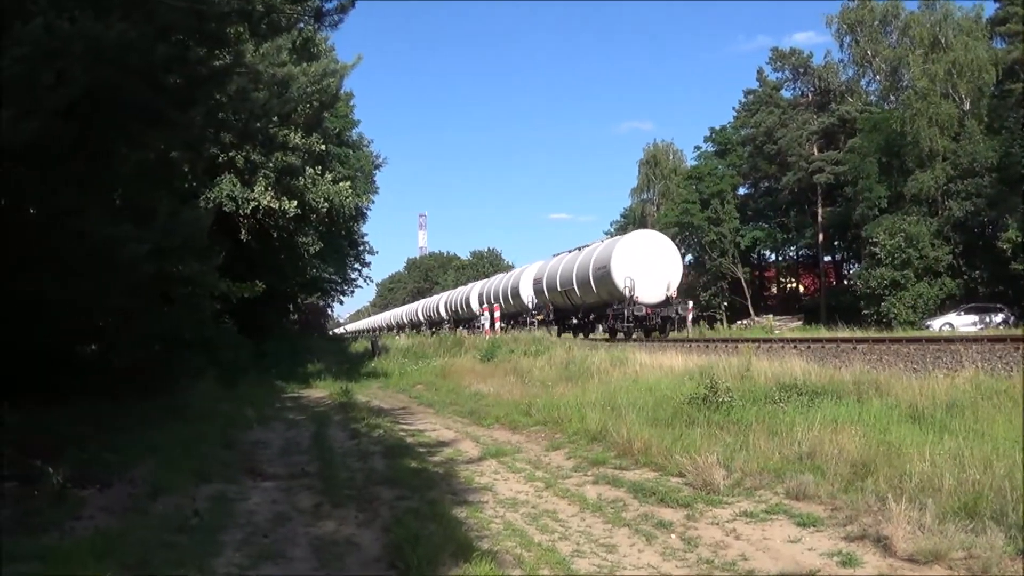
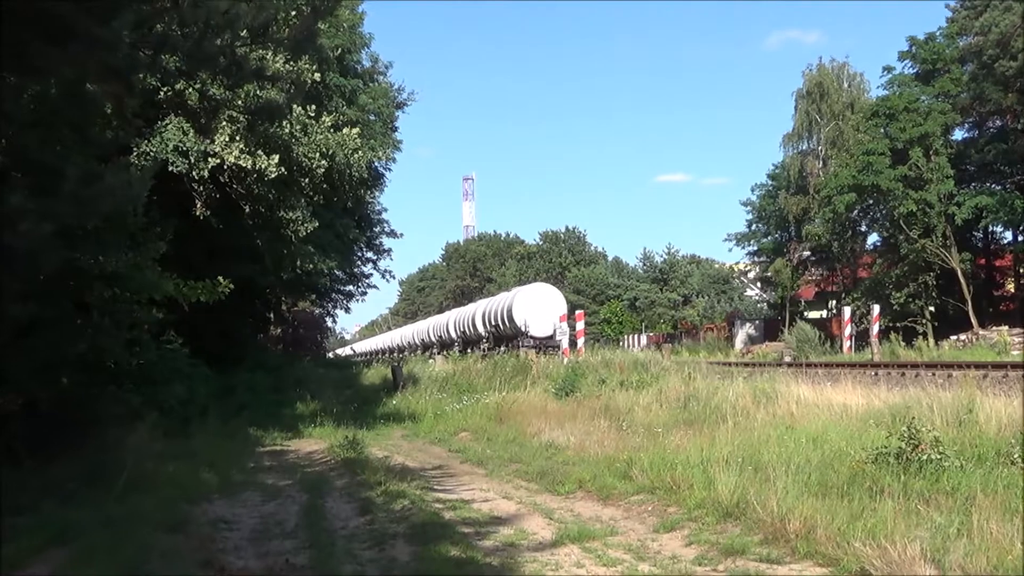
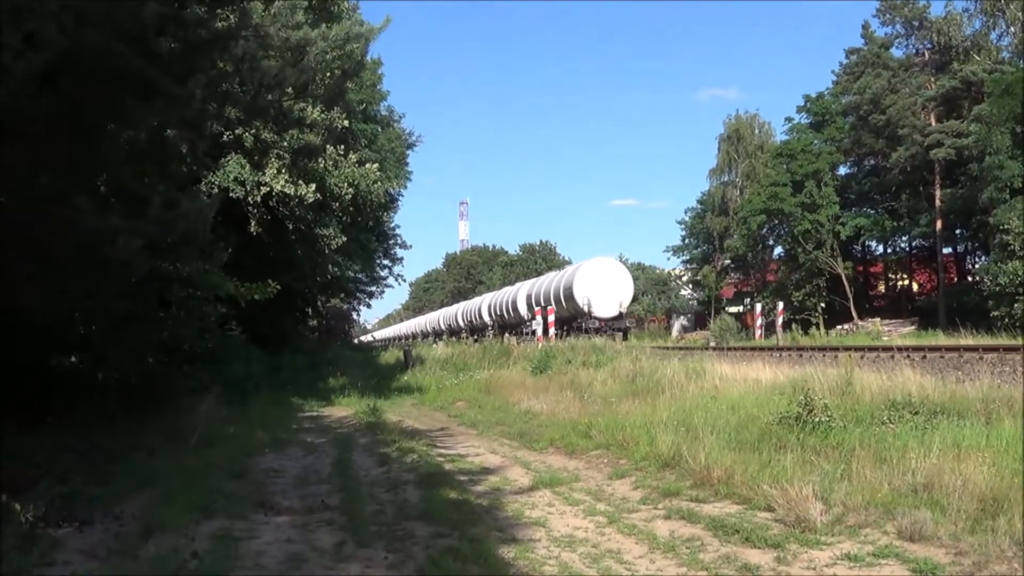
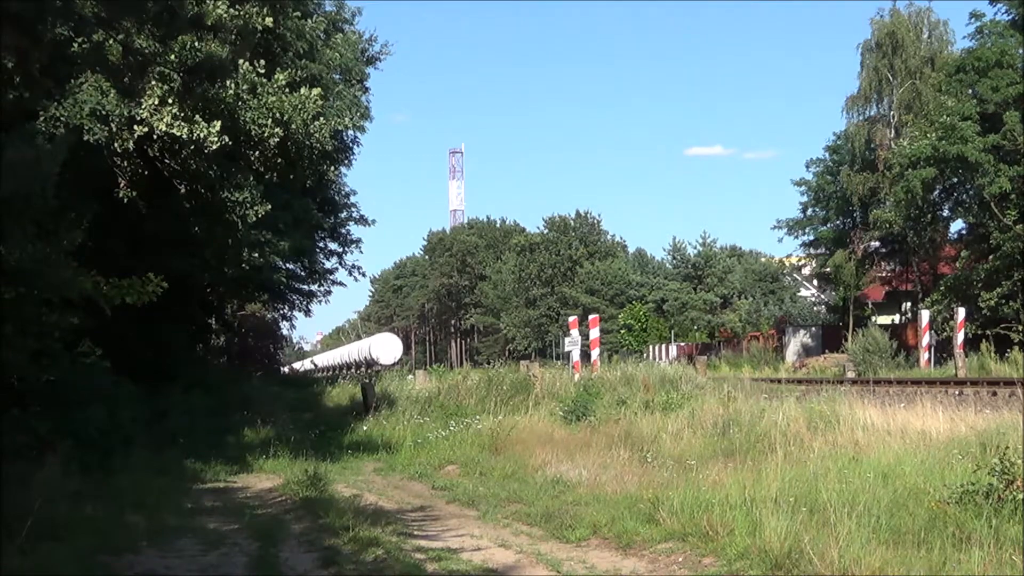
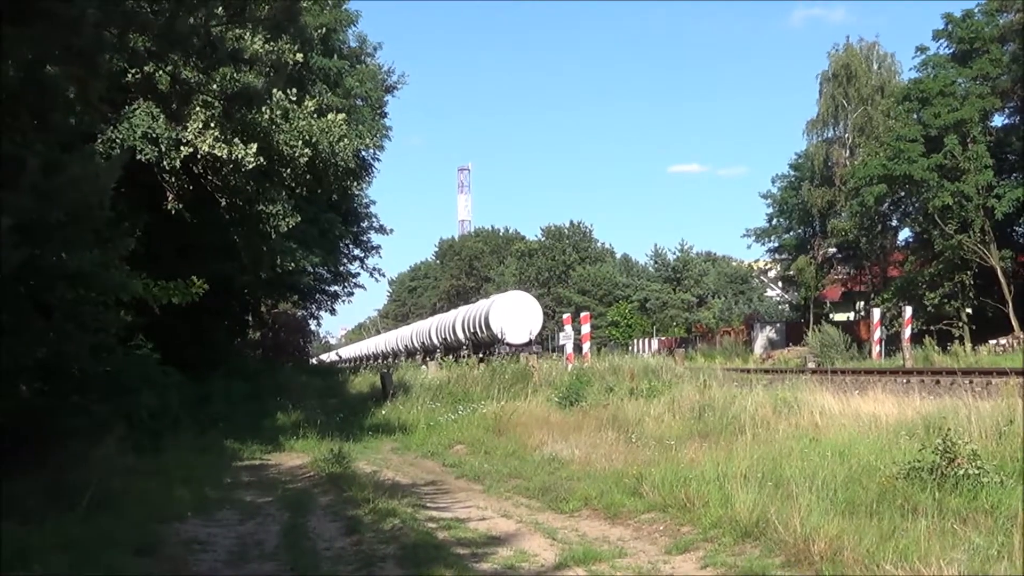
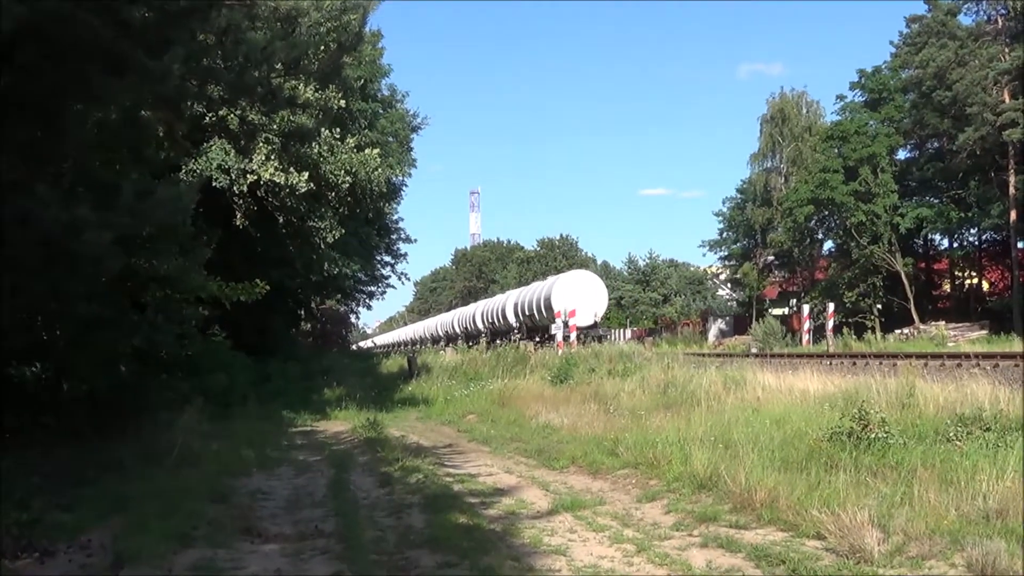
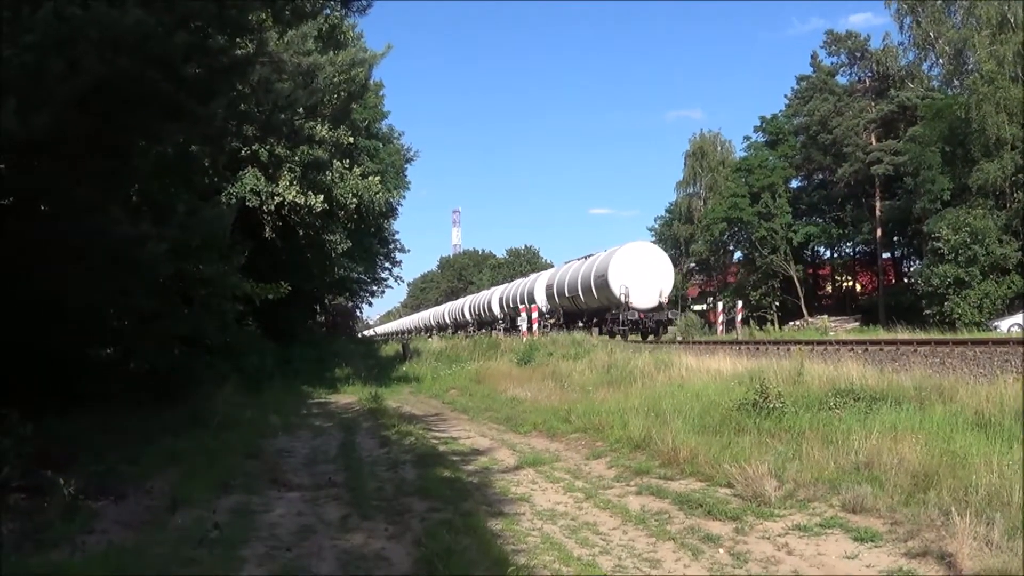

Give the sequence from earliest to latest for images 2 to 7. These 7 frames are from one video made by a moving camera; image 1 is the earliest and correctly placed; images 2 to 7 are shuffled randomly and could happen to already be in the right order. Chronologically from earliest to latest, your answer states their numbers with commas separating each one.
7, 3, 6, 2, 5, 4
